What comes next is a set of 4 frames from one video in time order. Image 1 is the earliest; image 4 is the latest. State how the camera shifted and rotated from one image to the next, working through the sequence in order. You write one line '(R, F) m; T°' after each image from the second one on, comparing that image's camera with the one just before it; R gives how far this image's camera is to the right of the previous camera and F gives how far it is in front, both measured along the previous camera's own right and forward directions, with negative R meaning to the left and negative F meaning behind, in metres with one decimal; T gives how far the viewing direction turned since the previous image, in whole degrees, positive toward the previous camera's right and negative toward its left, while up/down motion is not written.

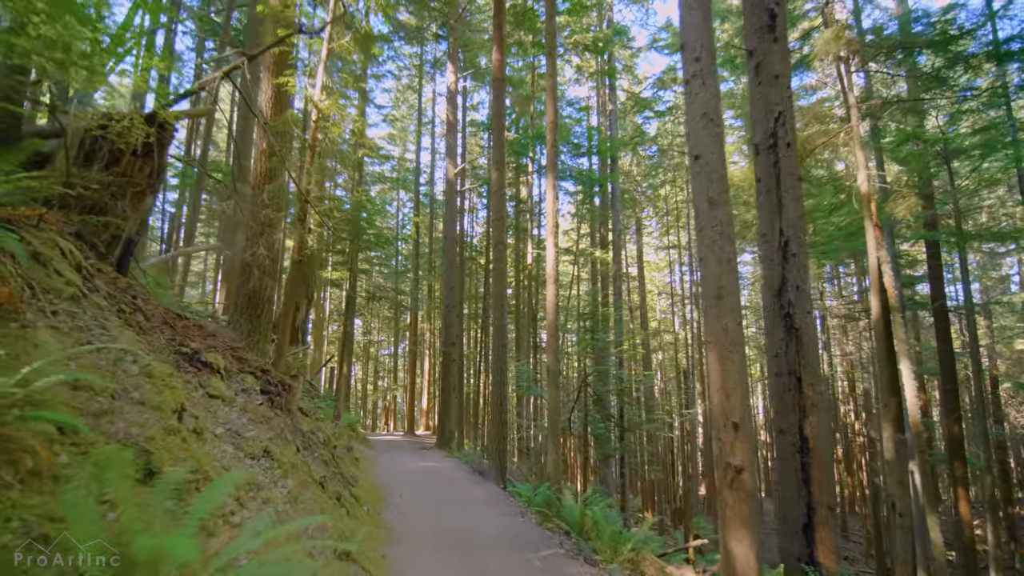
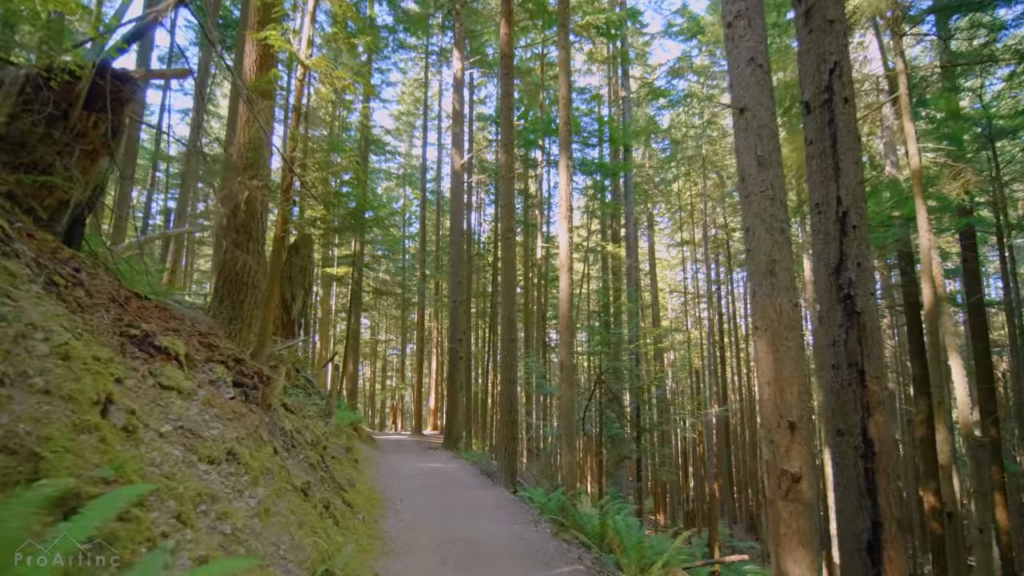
(-0.1, +0.7) m; -1°
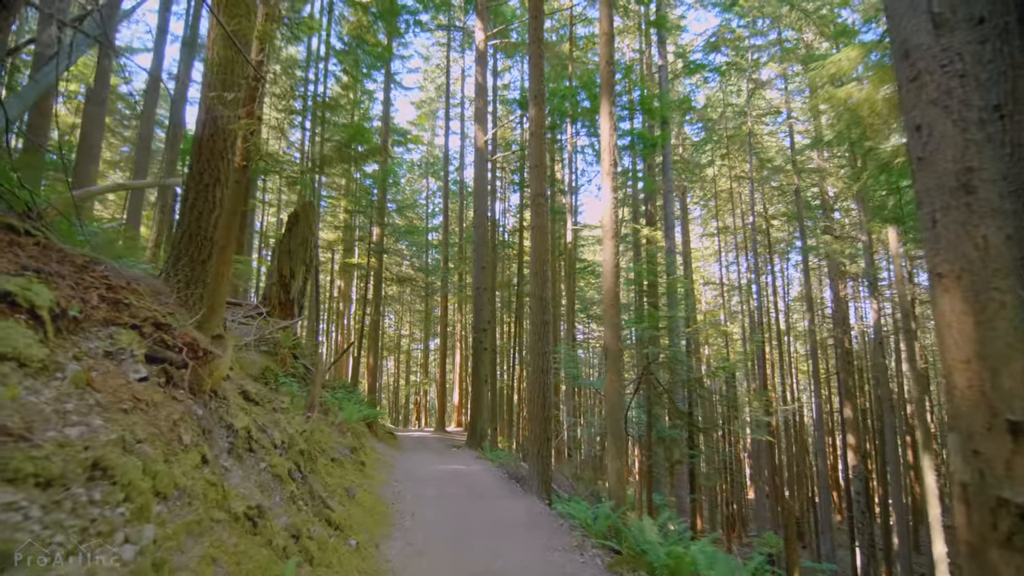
(-0.1, +1.4) m; -3°
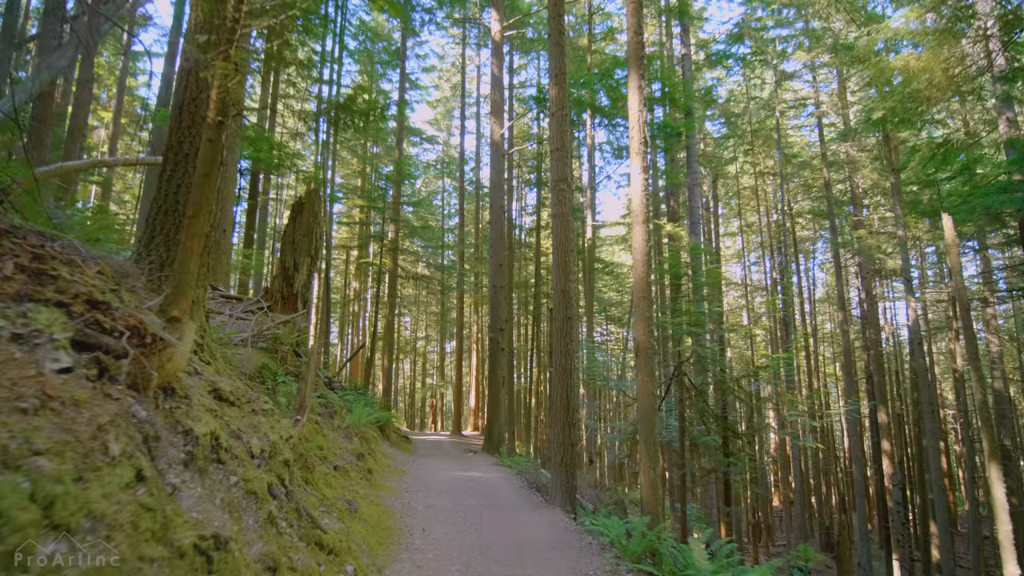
(-0.1, +0.6) m; -2°
